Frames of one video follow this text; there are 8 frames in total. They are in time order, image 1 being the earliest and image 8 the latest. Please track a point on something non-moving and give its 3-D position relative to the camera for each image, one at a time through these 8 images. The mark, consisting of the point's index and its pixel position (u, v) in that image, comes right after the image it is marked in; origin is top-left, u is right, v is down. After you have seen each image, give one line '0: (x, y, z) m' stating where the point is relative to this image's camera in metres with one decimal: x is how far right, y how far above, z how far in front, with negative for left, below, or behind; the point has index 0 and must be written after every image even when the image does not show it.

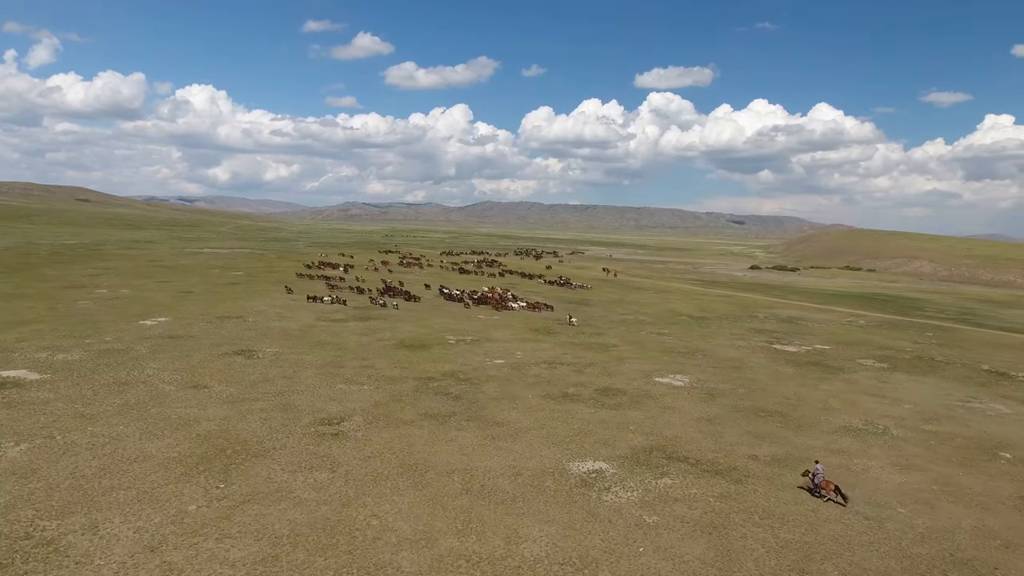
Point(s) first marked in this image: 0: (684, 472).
0: (+5.6, -6.0, +18.9) m
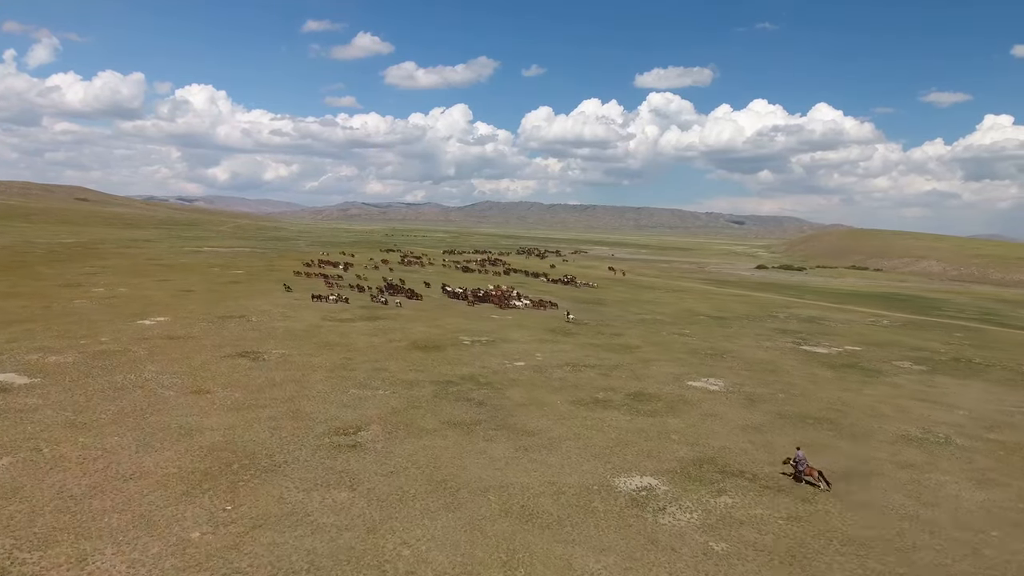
0: (+6.8, -5.9, +16.9) m
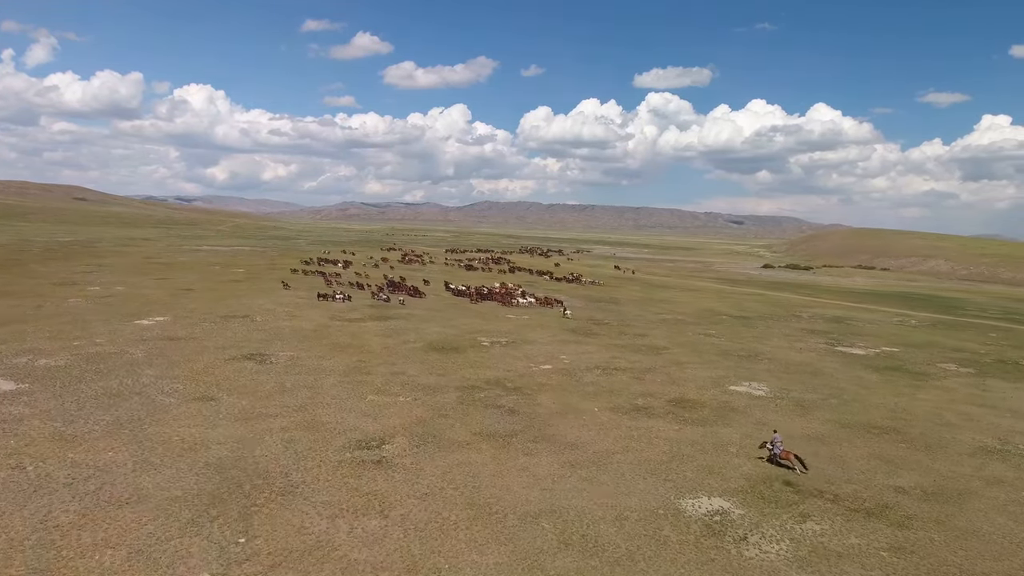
0: (+8.1, -5.8, +14.8) m
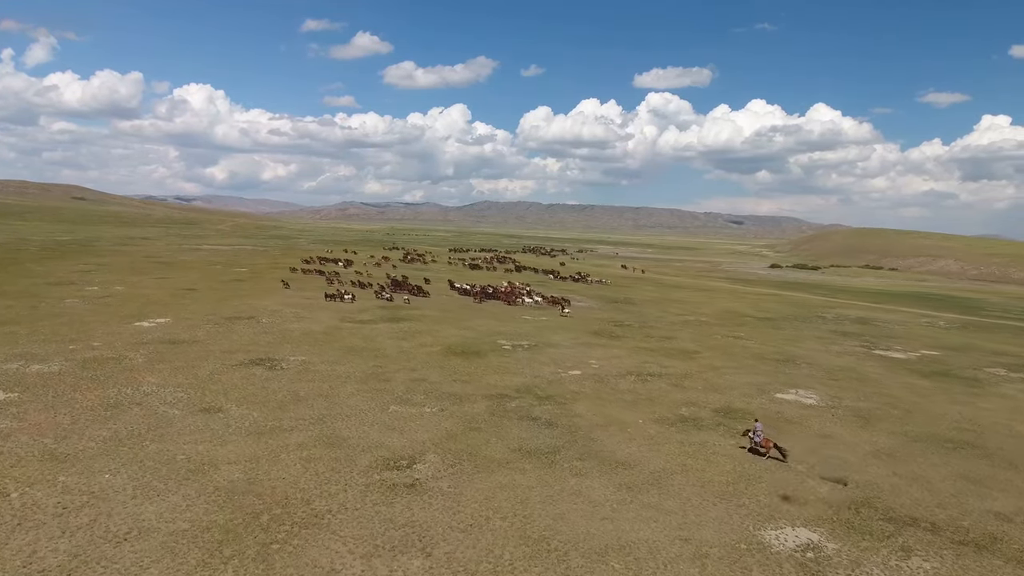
0: (+9.4, -5.8, +12.9) m
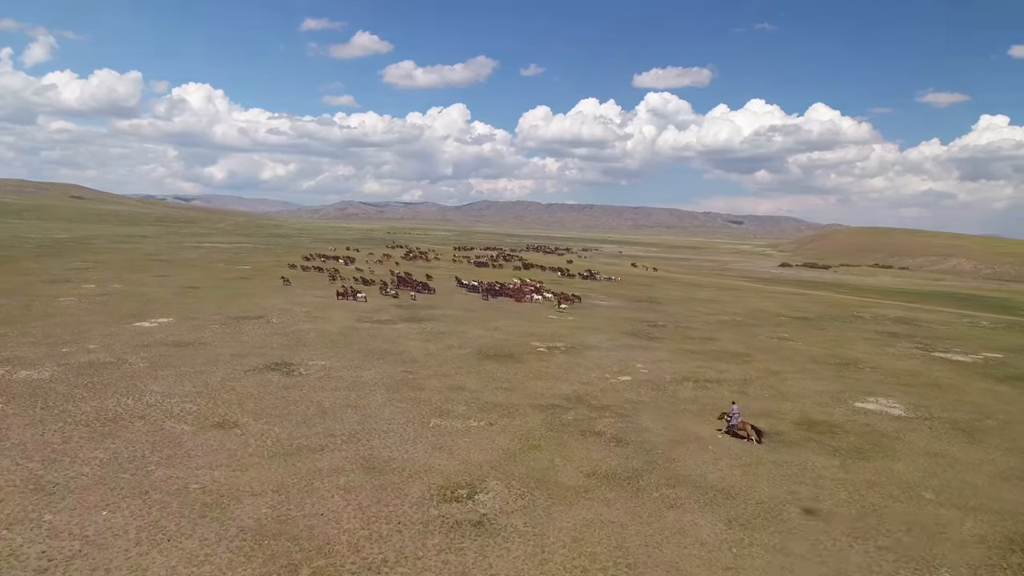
0: (+11.2, -5.7, +10.2) m
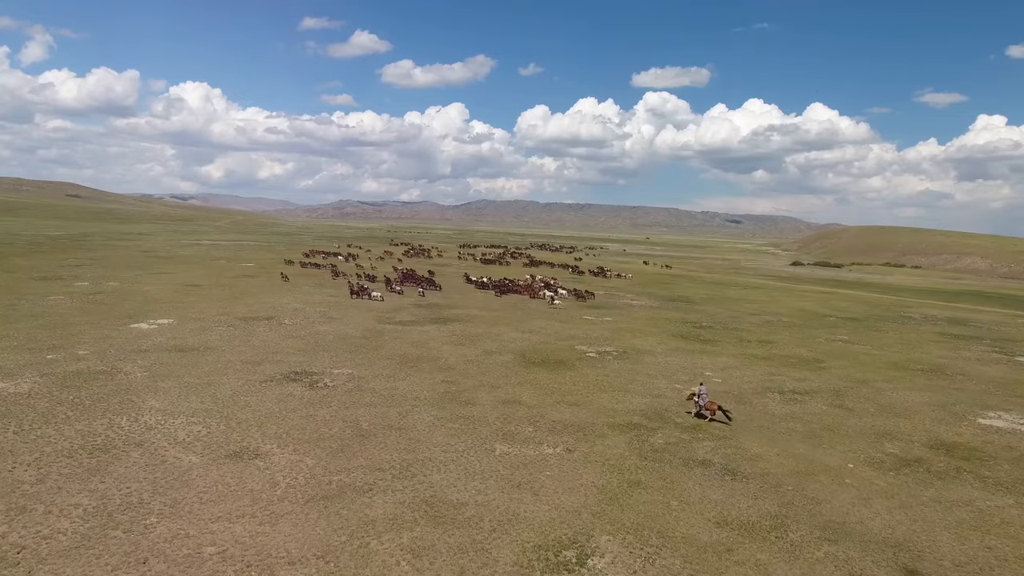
0: (+13.3, -5.6, +6.9) m
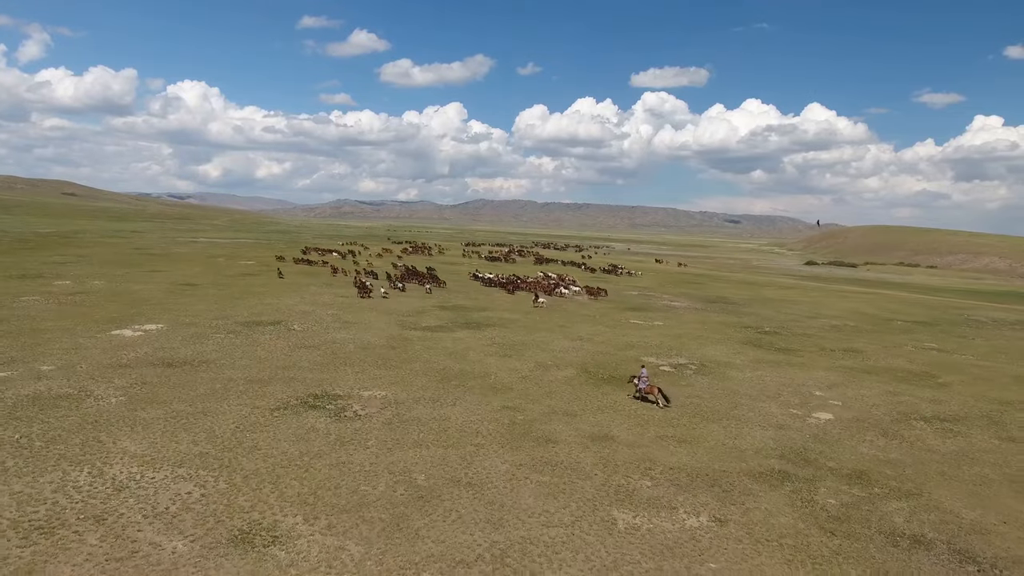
0: (+15.6, -5.6, +2.5) m
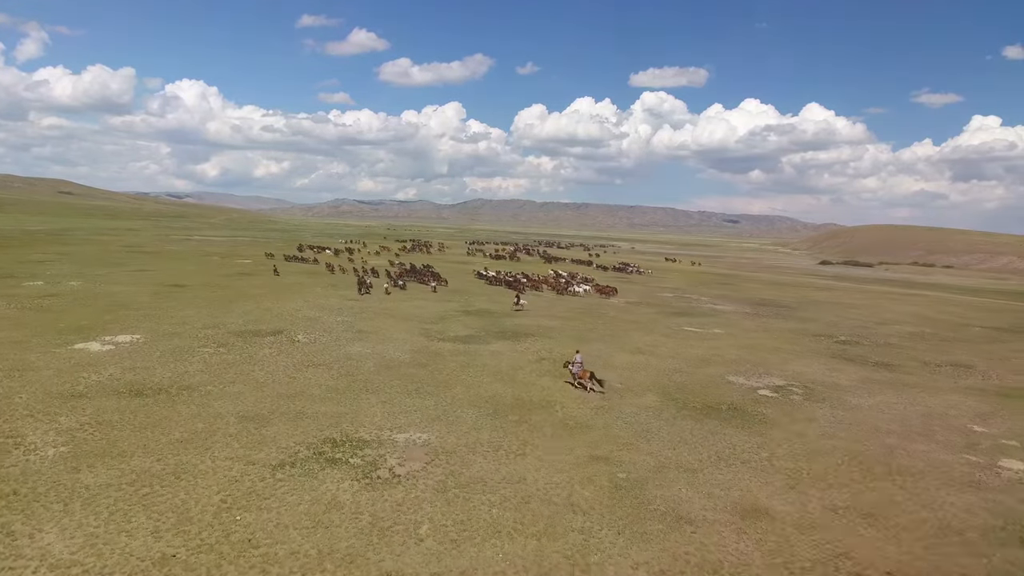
0: (+17.5, -5.7, -1.8) m
